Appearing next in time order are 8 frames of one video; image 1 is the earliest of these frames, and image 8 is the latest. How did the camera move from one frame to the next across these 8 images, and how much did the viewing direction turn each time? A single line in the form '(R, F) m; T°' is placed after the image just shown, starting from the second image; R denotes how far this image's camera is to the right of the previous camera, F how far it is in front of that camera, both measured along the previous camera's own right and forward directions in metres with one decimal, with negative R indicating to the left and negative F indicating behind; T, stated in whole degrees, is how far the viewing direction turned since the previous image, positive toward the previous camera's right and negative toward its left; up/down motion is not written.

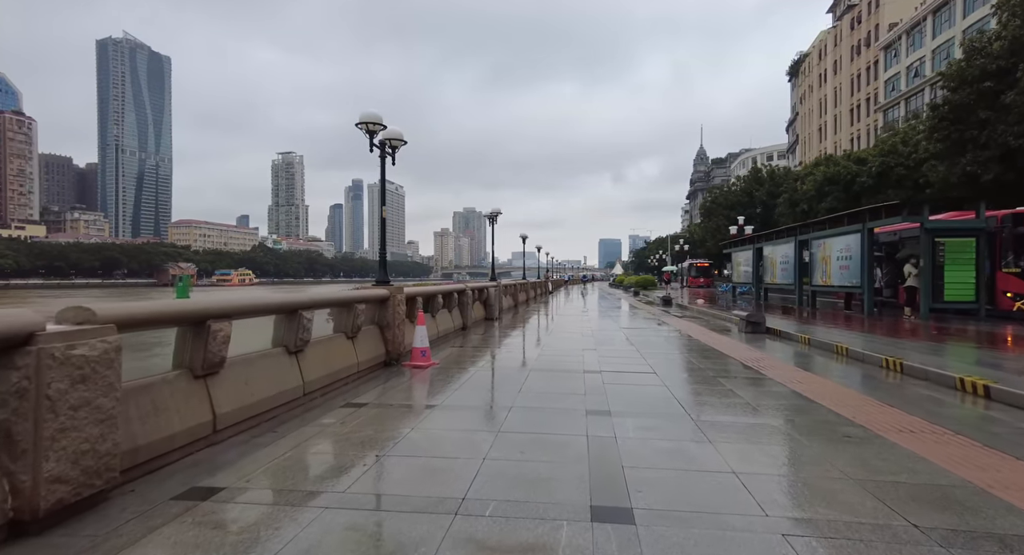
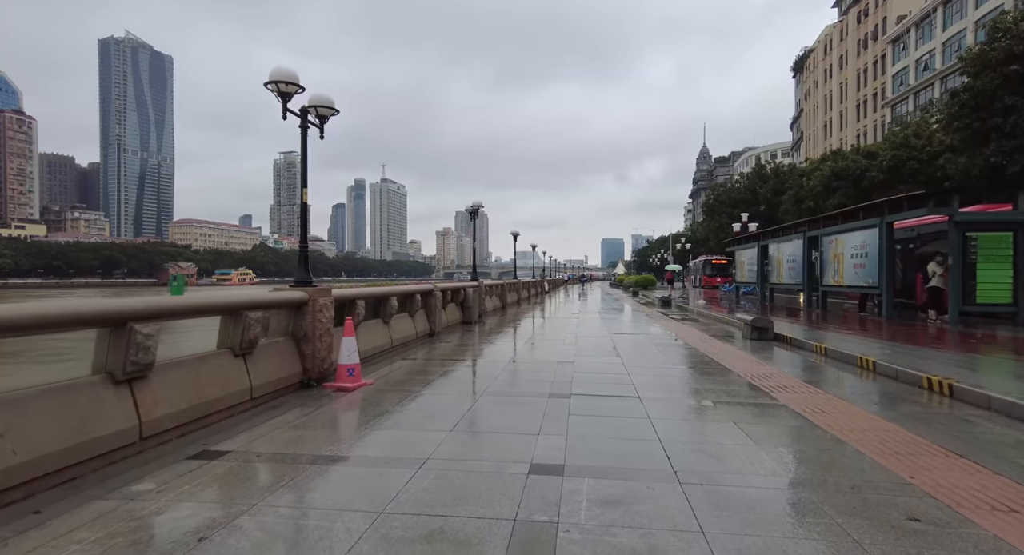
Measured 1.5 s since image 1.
(+0.7, +1.6) m; 0°
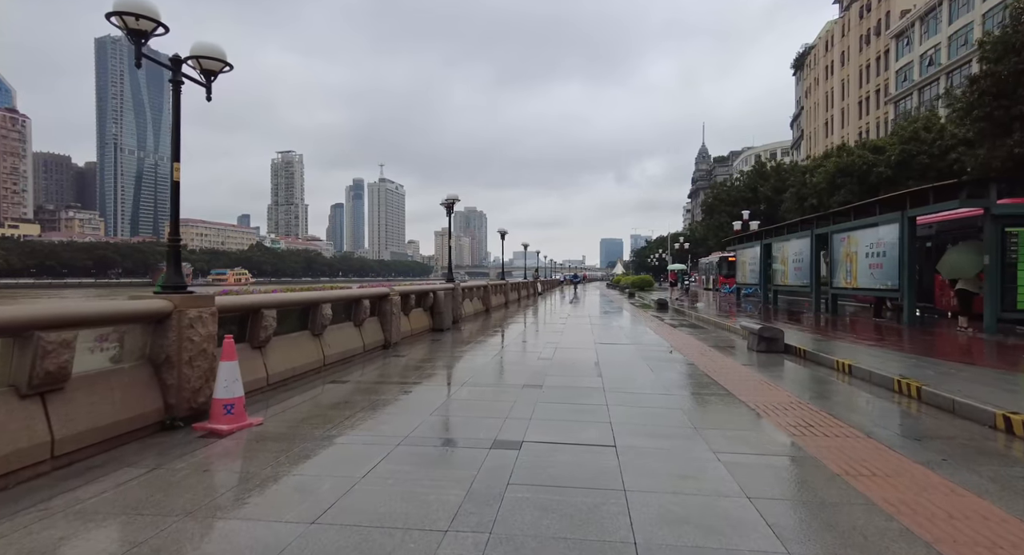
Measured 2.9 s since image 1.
(+0.7, +1.7) m; 0°
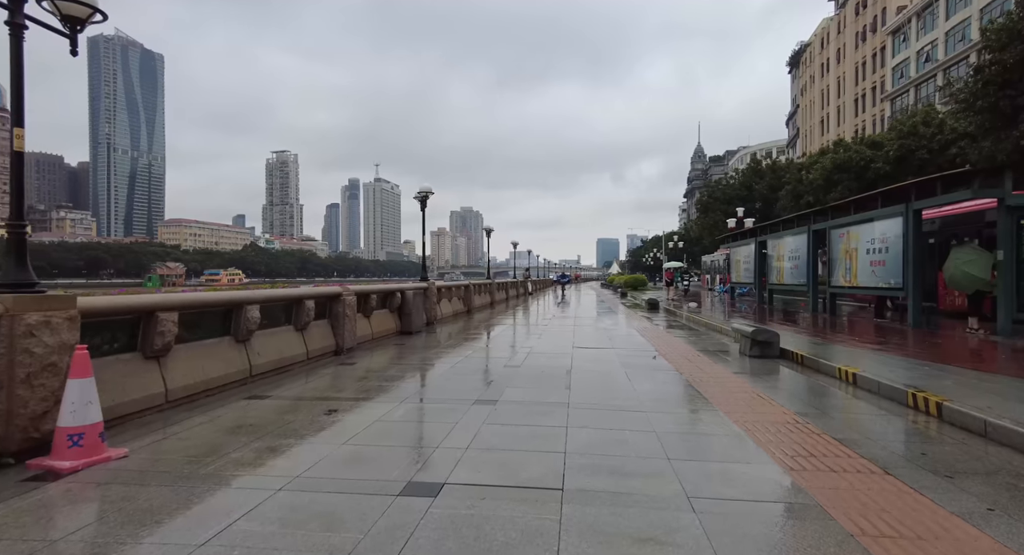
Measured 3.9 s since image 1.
(+0.6, +1.0) m; 0°
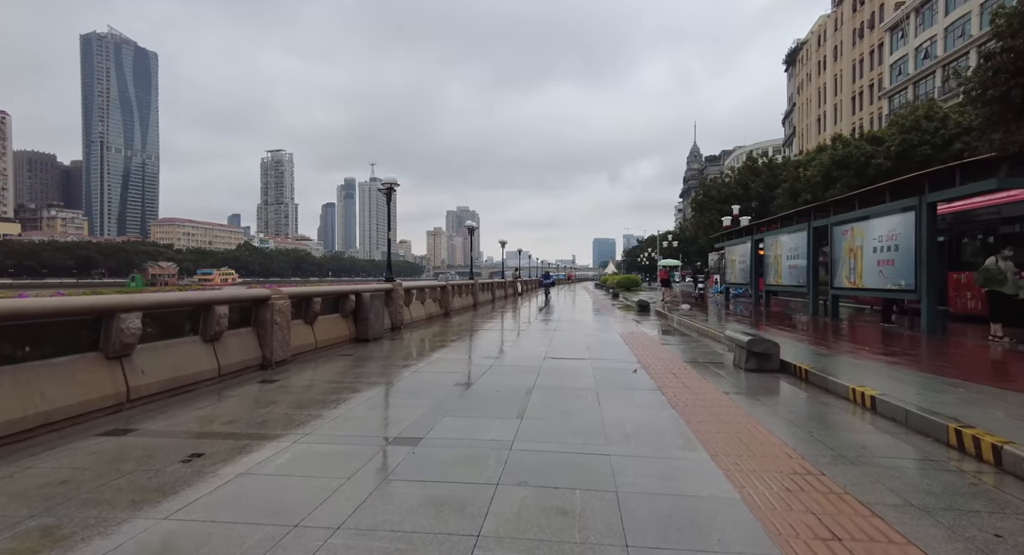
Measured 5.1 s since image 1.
(+0.7, +1.3) m; 0°
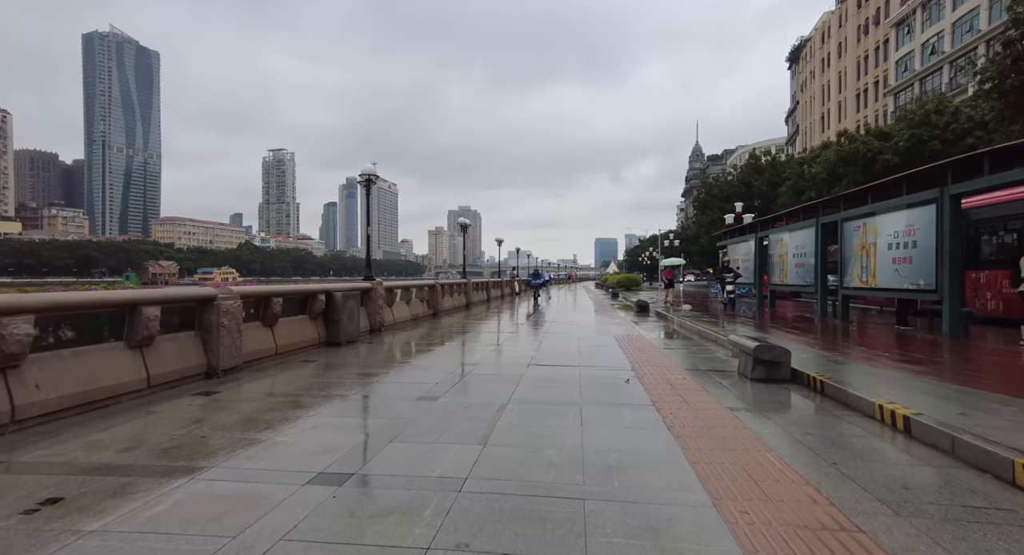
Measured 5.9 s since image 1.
(+0.4, +0.9) m; 0°
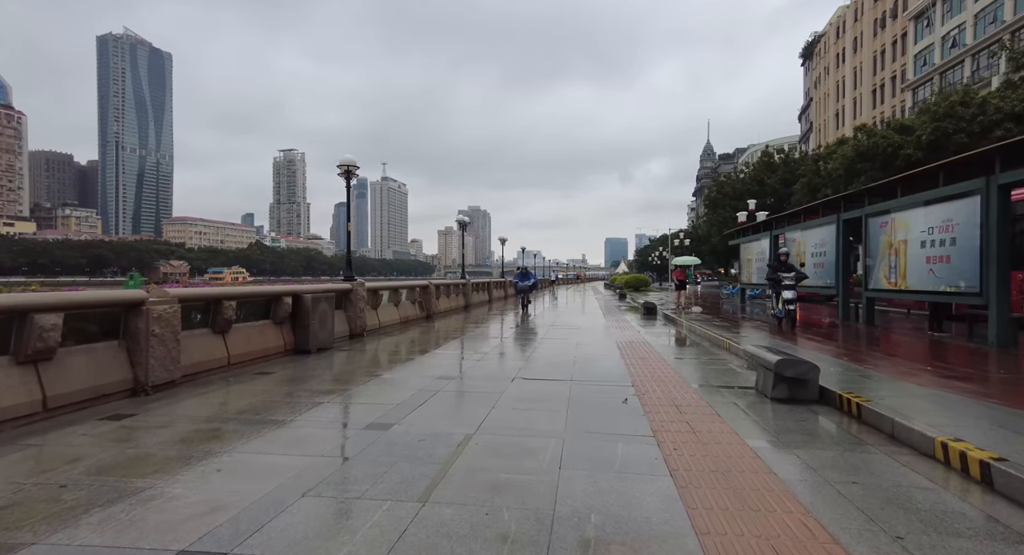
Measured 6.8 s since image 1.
(+0.4, +1.1) m; -1°
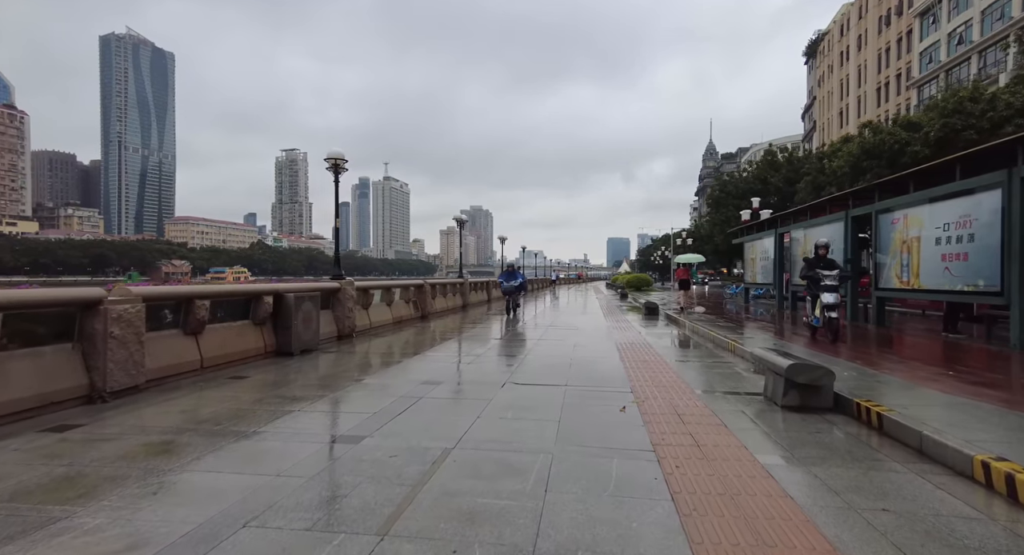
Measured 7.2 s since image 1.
(+0.2, +0.5) m; 0°
